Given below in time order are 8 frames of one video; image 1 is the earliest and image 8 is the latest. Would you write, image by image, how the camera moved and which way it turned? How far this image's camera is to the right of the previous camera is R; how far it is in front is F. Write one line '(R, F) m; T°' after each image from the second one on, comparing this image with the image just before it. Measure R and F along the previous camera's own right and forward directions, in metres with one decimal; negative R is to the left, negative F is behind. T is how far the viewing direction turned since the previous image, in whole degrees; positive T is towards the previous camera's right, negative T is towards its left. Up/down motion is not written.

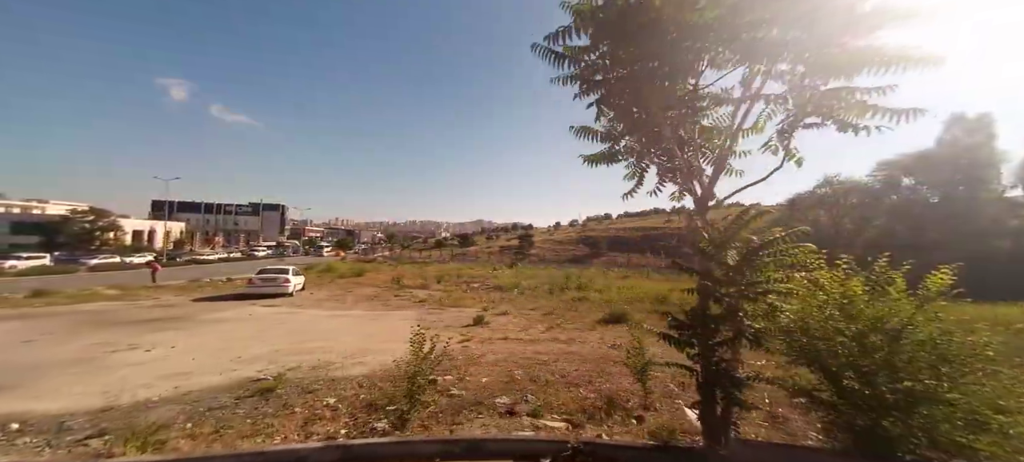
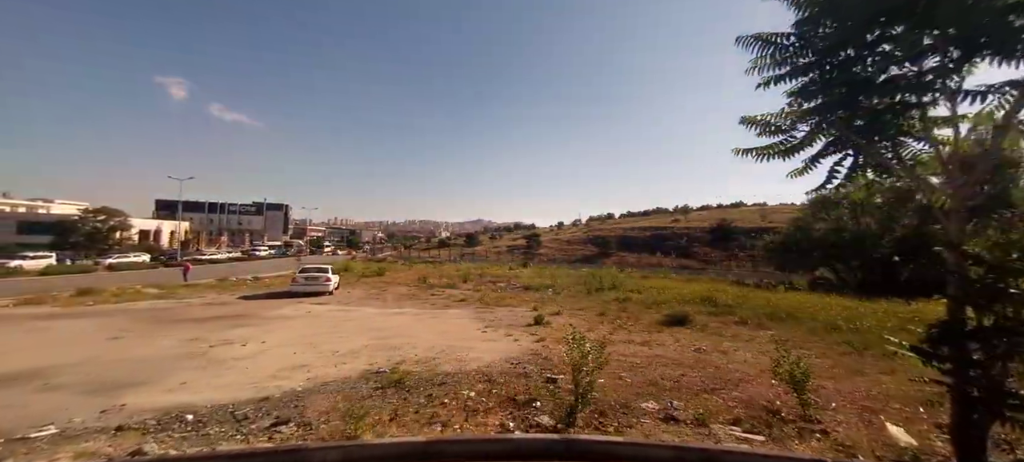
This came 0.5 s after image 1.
(-1.9, +0.2) m; -2°
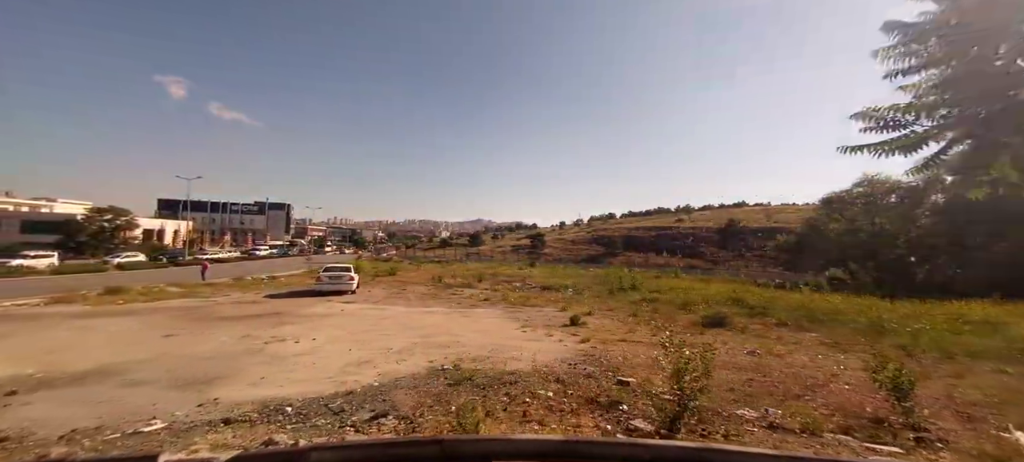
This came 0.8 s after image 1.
(-1.1, +0.1) m; -1°
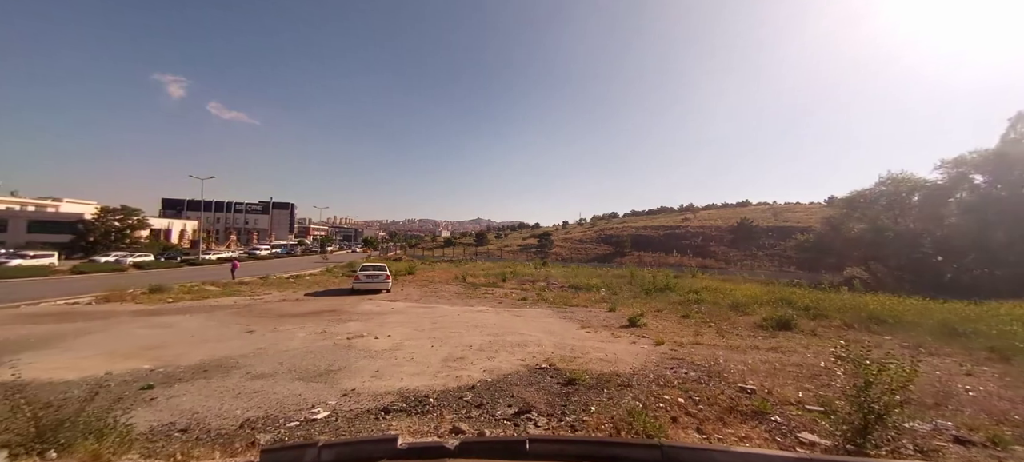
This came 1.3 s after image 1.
(-1.6, +0.2) m; -2°
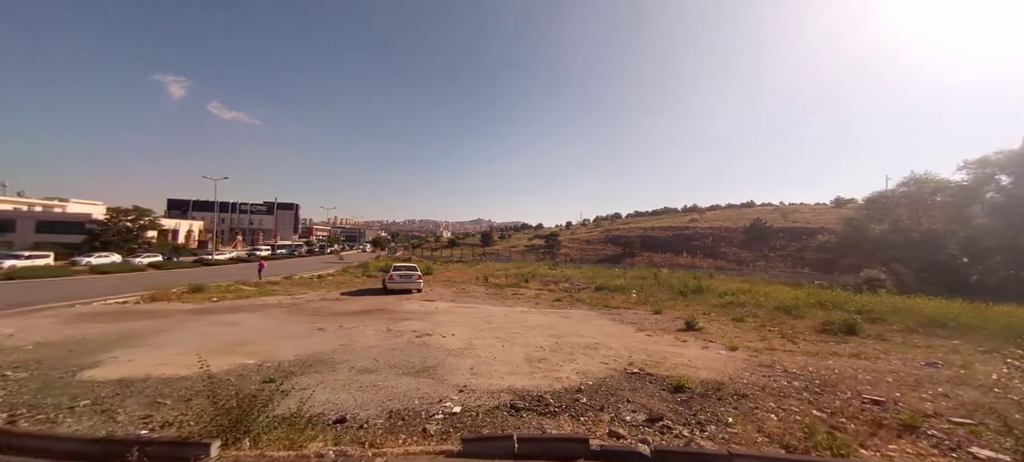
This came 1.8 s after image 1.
(-1.4, +0.1) m; -2°
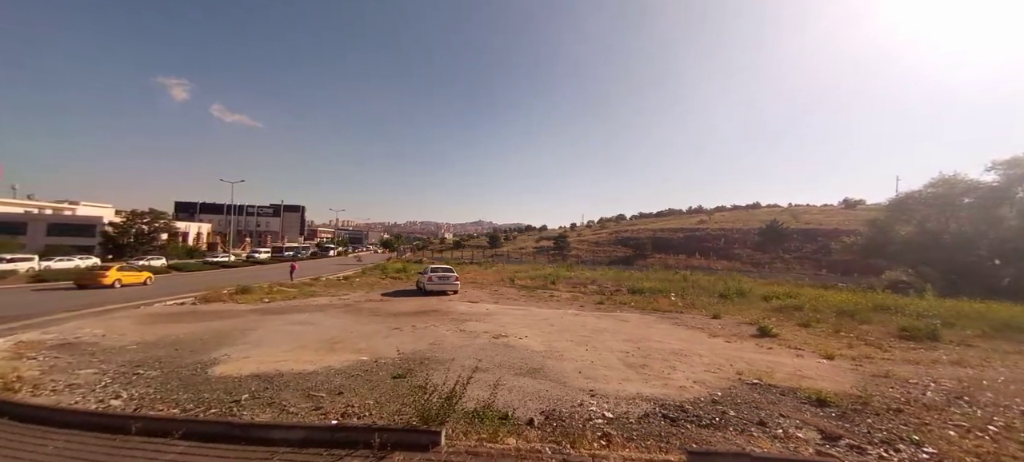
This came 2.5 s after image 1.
(-1.5, +0.1) m; -3°
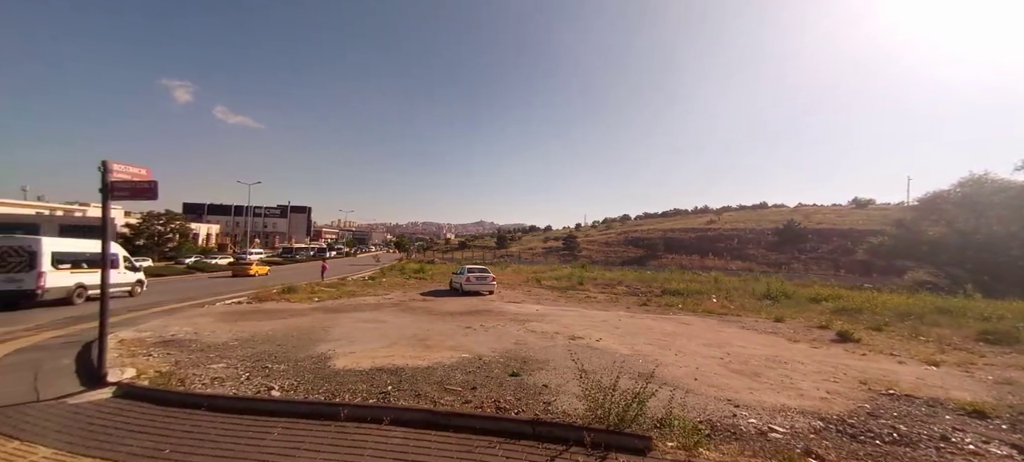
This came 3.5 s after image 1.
(-1.5, +0.1) m; -3°
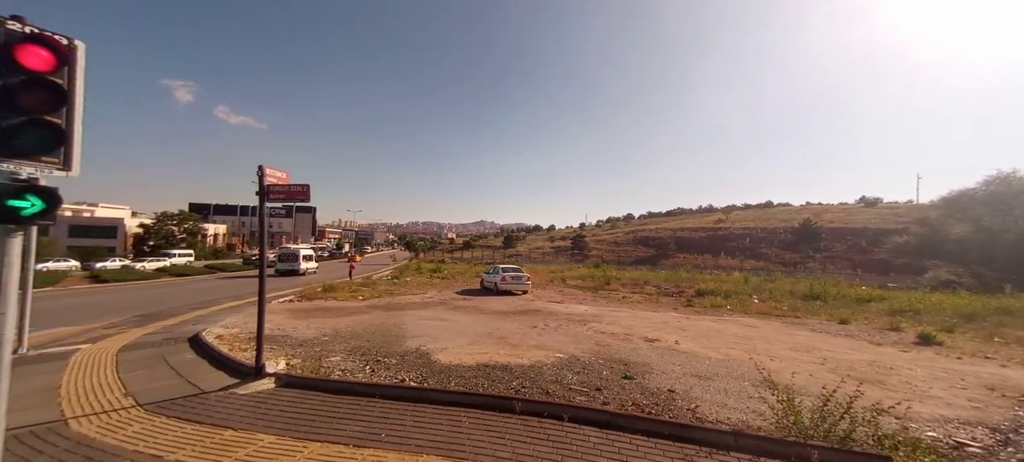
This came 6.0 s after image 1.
(-1.5, -0.1) m; -2°
